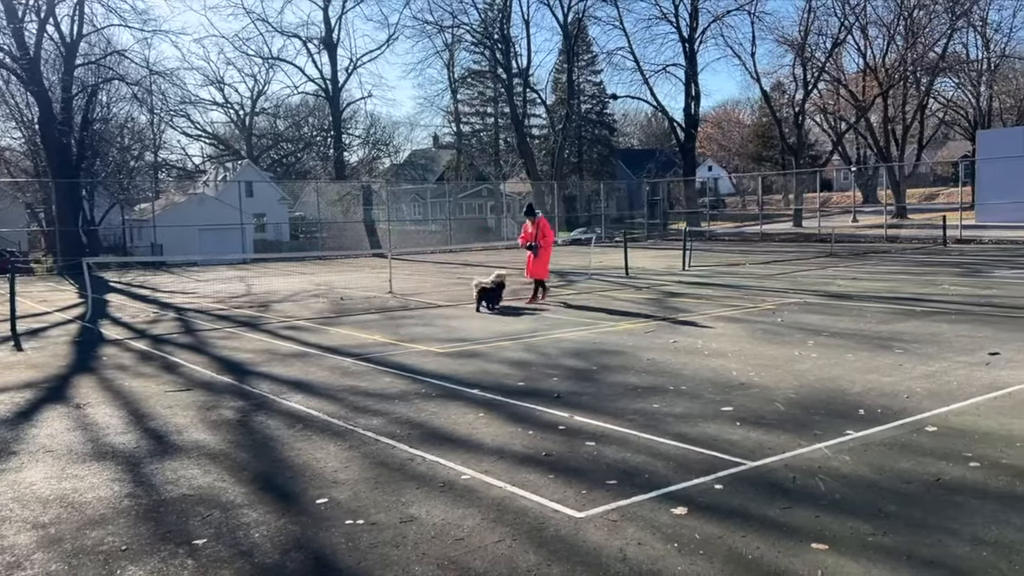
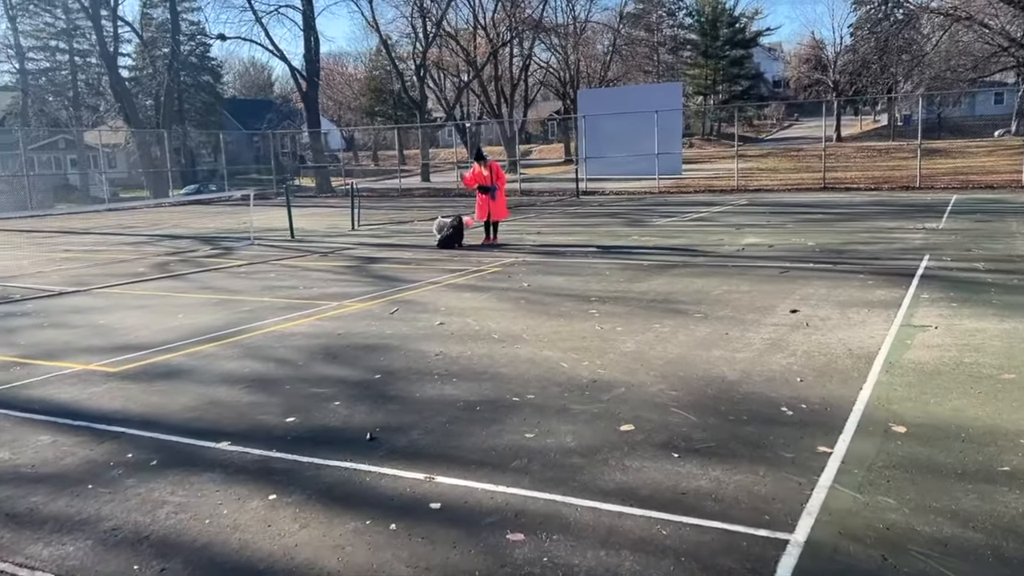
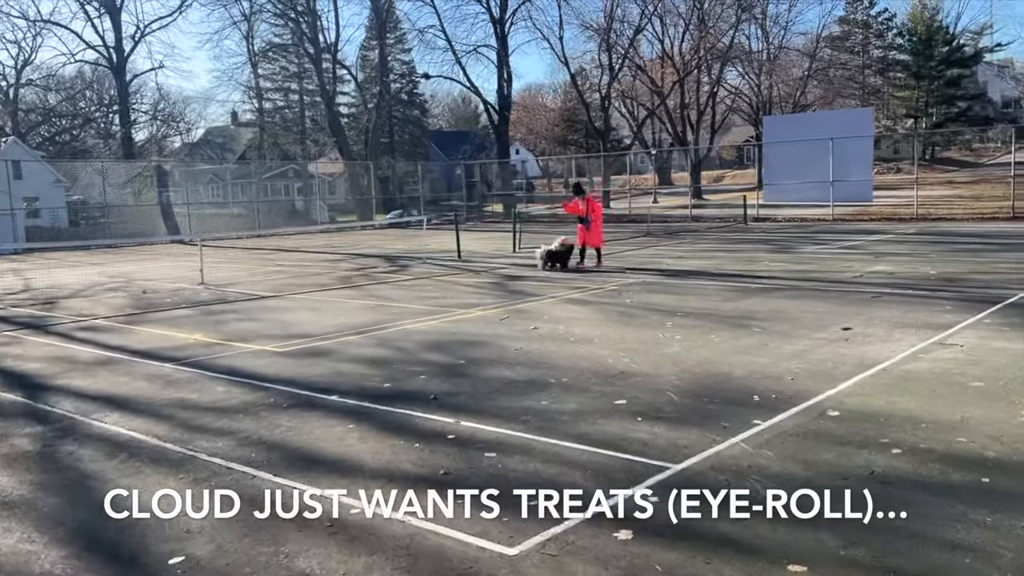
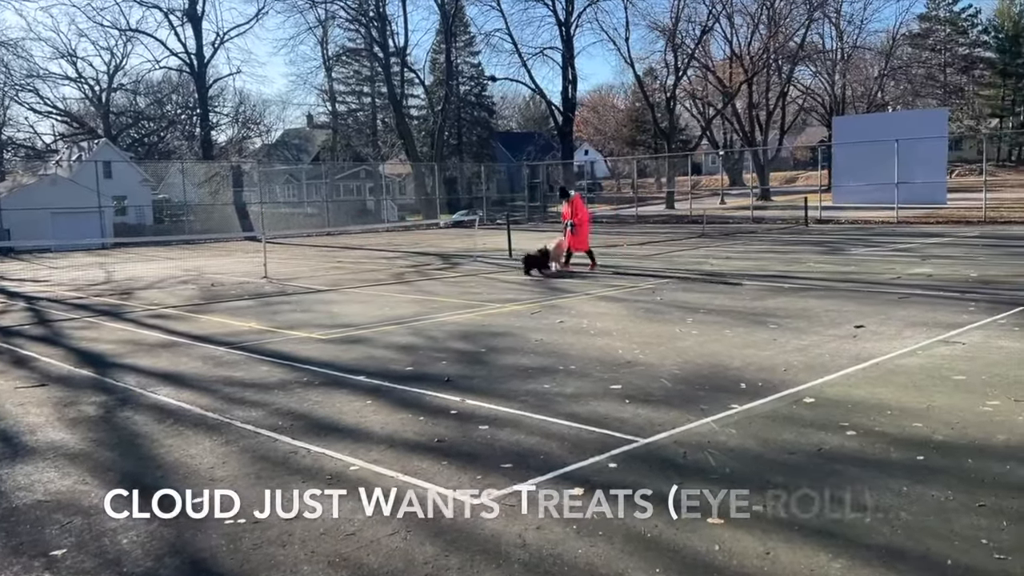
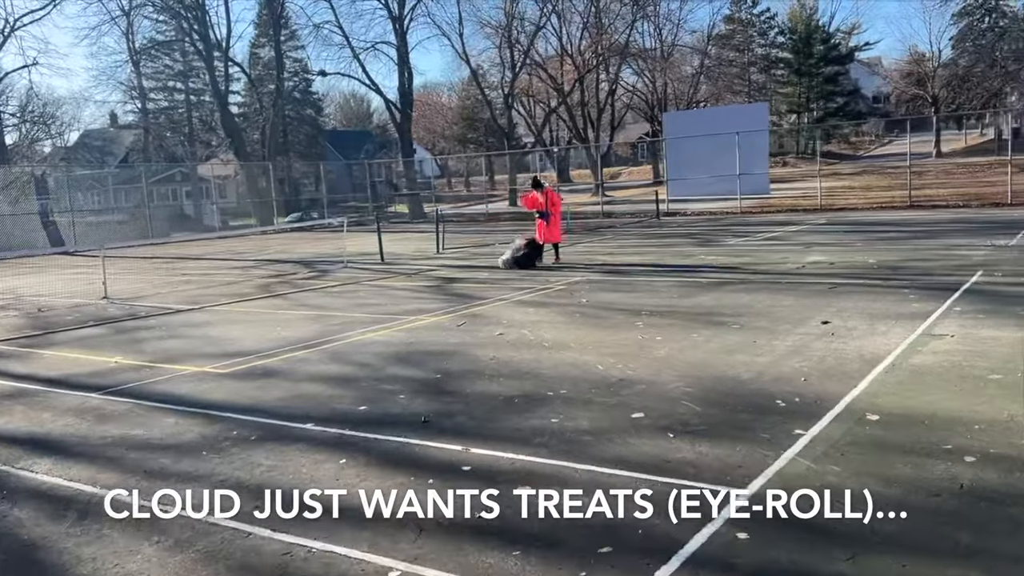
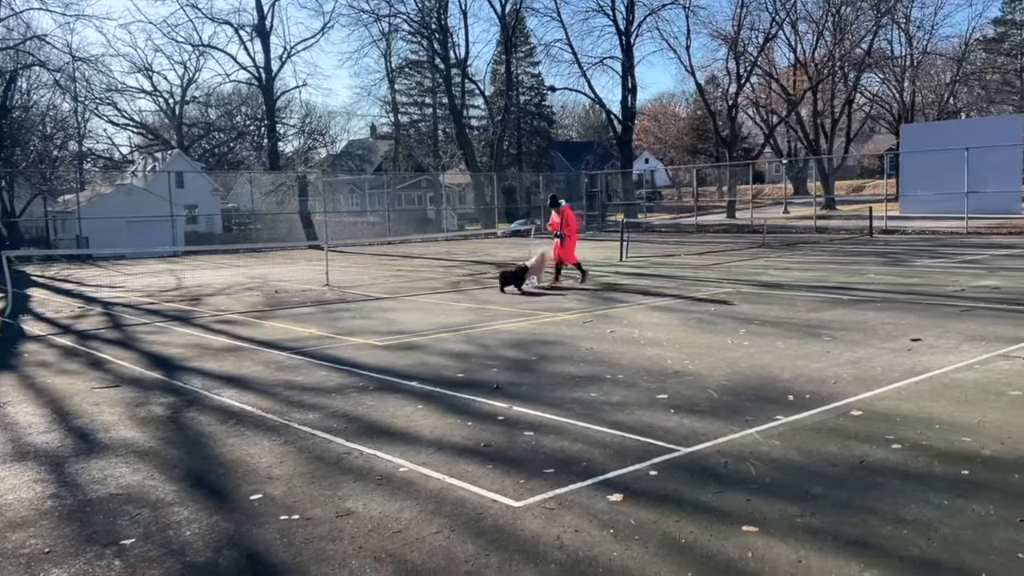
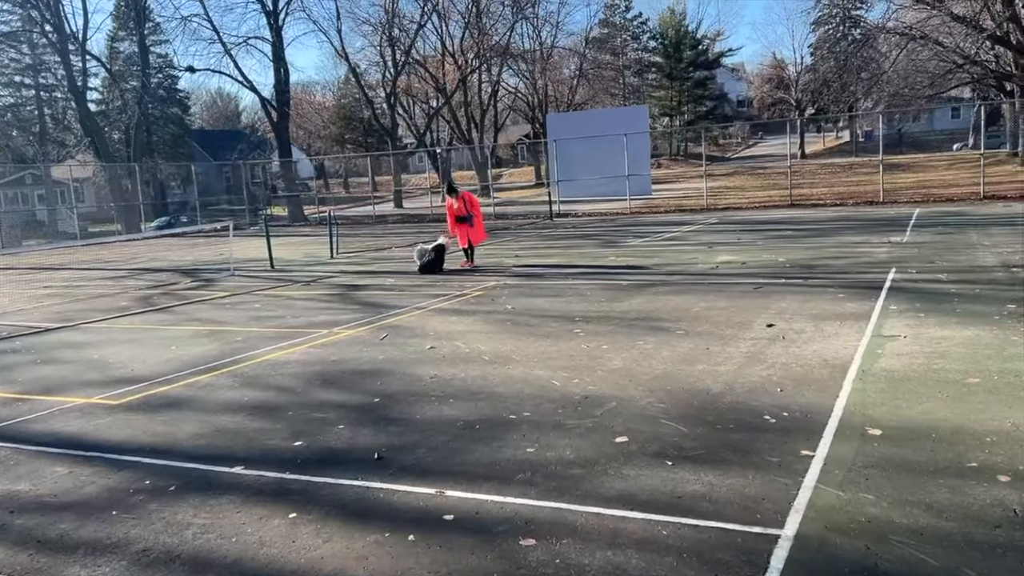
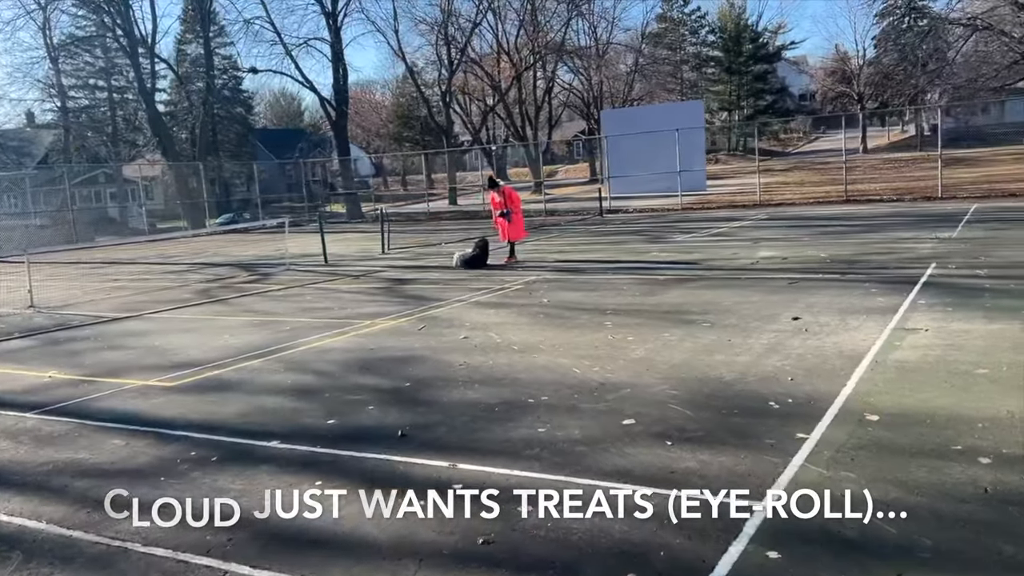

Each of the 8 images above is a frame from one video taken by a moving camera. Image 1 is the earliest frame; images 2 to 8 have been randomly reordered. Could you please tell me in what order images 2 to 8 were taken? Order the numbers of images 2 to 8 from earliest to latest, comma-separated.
6, 4, 3, 5, 8, 7, 2
